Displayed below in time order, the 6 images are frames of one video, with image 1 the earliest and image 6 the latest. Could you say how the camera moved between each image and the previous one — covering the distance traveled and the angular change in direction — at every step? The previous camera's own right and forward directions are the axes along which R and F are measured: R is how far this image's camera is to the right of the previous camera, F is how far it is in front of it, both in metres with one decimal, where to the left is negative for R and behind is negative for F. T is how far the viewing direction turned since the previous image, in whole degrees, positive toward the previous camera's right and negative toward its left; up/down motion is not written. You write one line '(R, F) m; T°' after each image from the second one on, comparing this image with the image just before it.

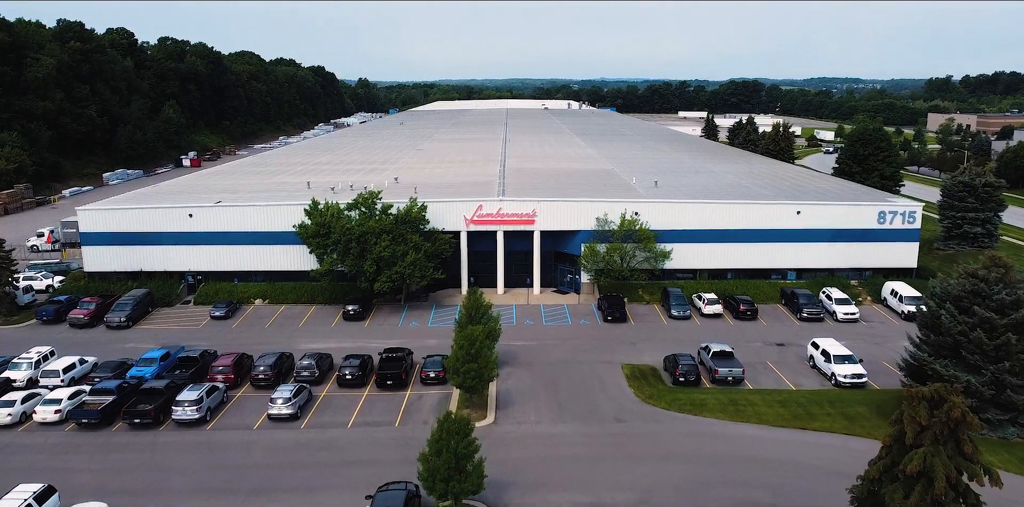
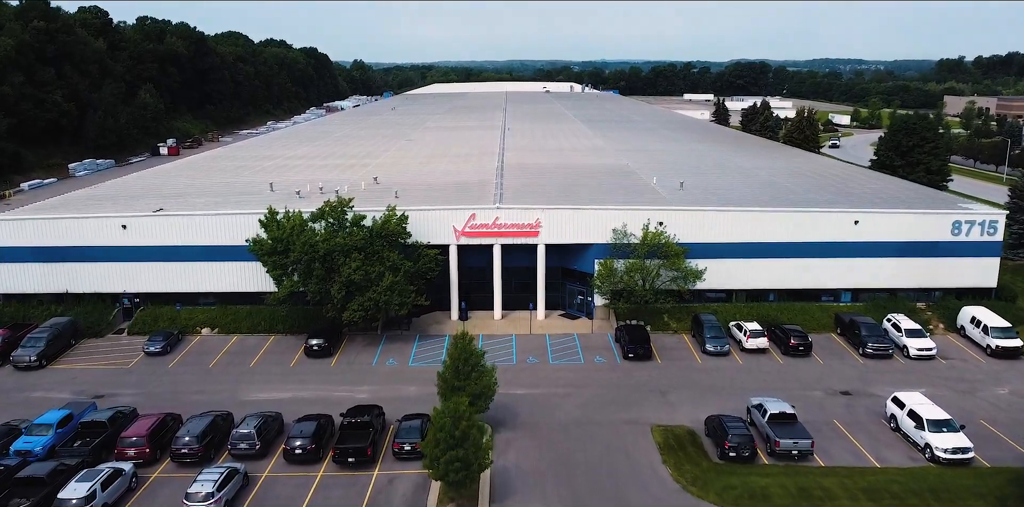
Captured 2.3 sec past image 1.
(0.0, +6.9) m; 0°
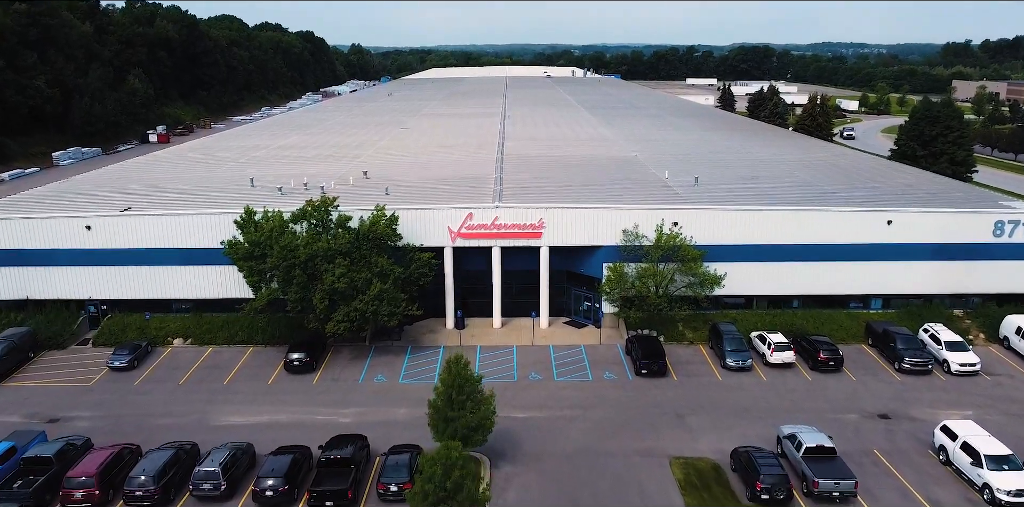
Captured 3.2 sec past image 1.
(0.0, +2.9) m; 0°
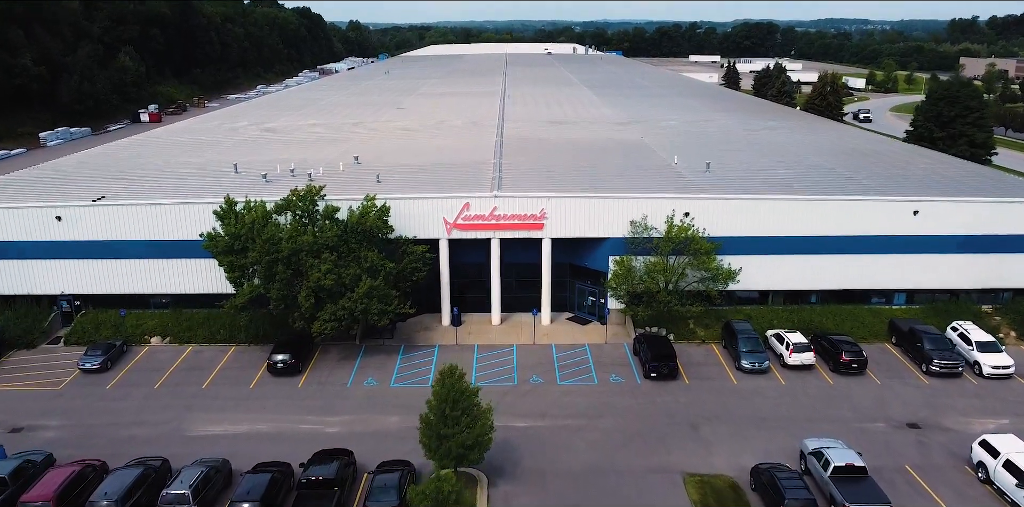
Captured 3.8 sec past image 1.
(0.0, +2.0) m; 0°
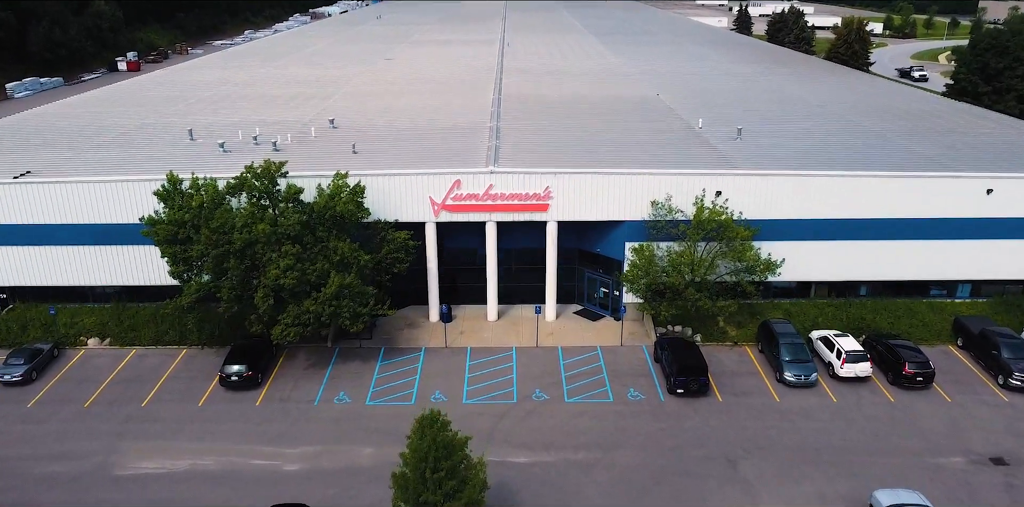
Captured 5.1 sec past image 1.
(0.0, +4.5) m; 0°
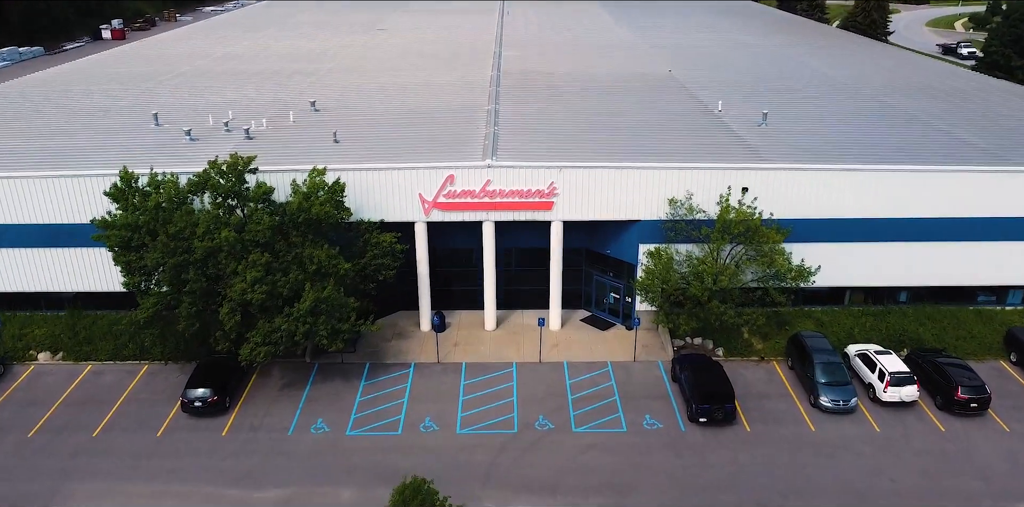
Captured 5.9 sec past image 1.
(0.0, +2.7) m; 0°
